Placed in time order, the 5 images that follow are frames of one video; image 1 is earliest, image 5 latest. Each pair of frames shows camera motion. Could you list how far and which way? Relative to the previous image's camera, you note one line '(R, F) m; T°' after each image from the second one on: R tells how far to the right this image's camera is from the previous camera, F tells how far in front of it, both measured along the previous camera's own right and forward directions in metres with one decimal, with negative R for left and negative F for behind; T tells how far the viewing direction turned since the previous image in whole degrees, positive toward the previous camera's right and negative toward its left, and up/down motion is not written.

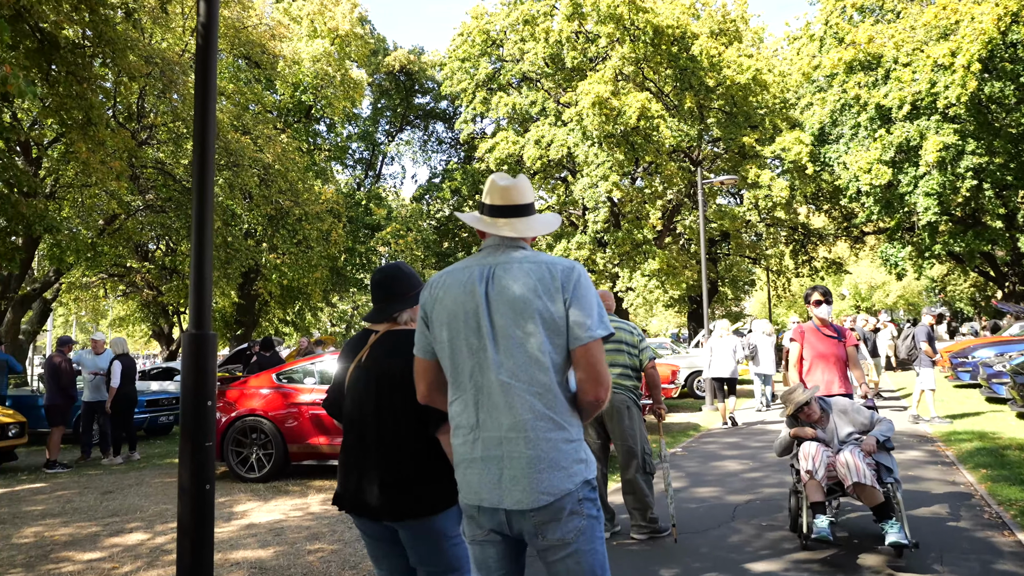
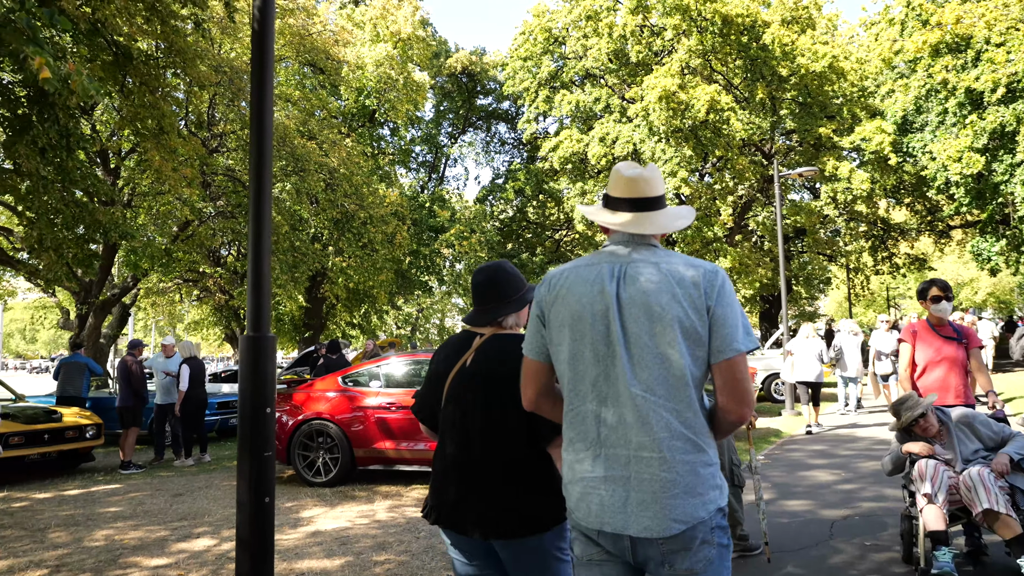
(-0.1, +0.3) m; -5°
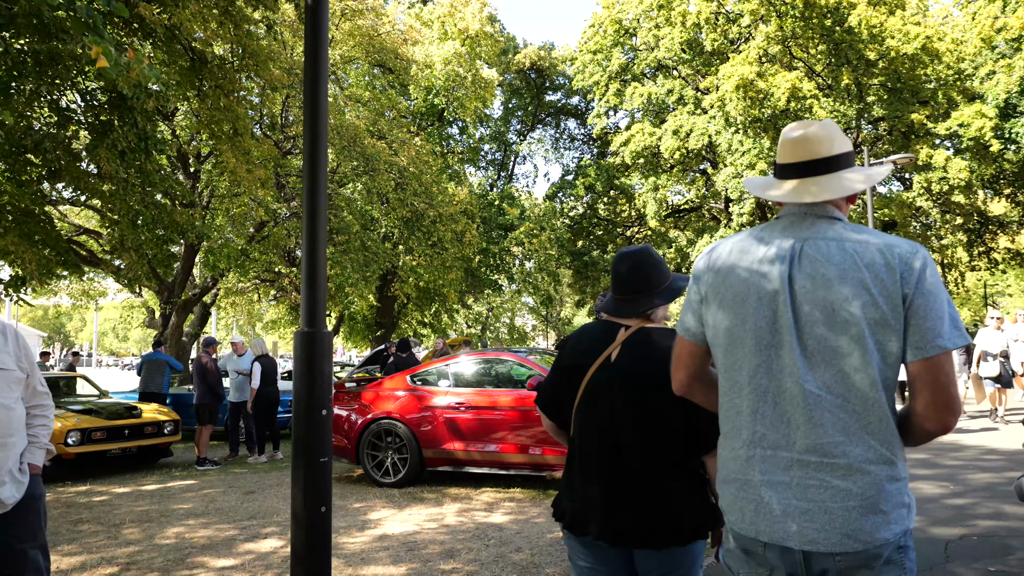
(0.0, +0.3) m; -5°
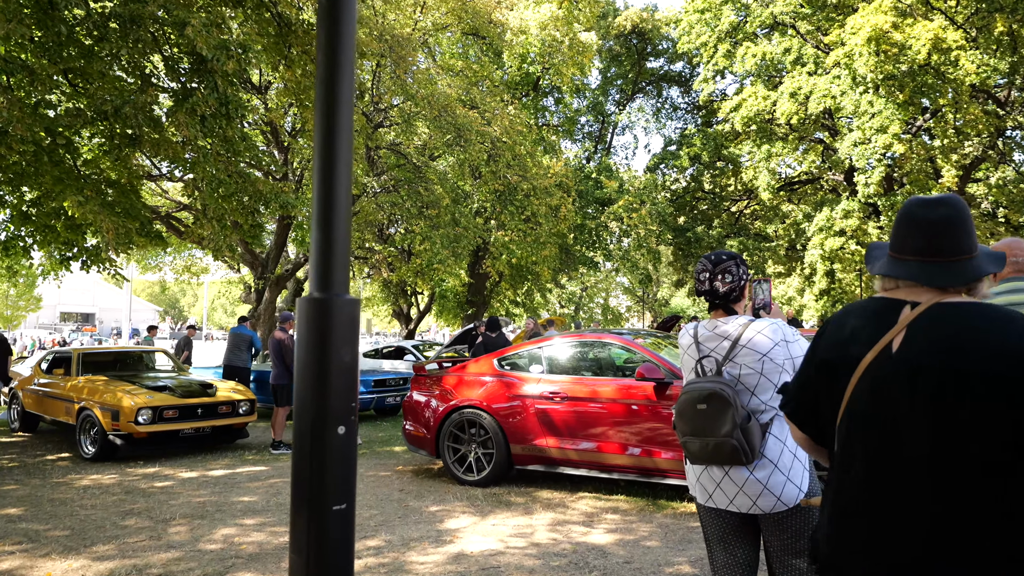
(-0.1, +1.1) m; -7°
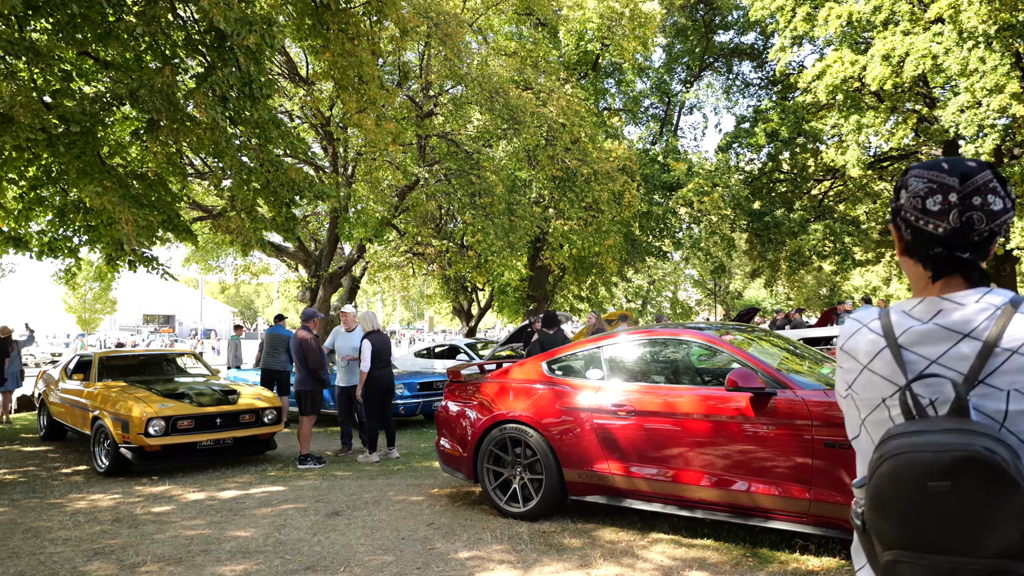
(+0.1, +1.3) m; -5°
